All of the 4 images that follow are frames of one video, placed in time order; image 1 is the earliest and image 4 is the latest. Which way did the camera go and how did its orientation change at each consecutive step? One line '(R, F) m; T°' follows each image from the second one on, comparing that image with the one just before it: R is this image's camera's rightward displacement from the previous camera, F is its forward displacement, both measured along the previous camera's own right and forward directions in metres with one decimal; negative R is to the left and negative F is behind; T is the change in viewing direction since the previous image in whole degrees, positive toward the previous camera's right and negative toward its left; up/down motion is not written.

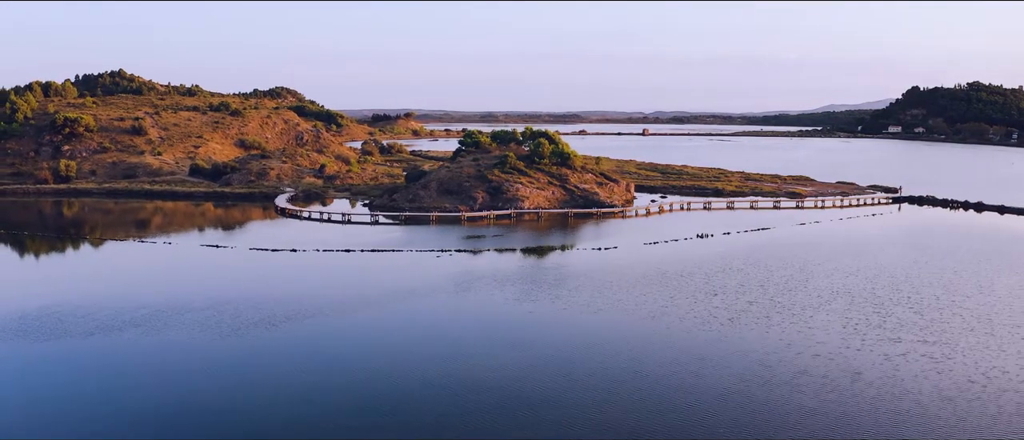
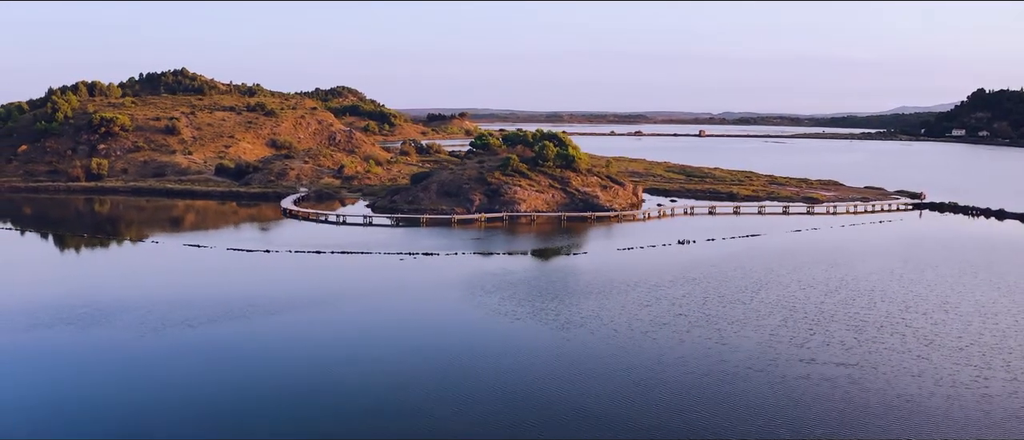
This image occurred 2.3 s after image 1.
(+3.3, +0.9) m; -4°
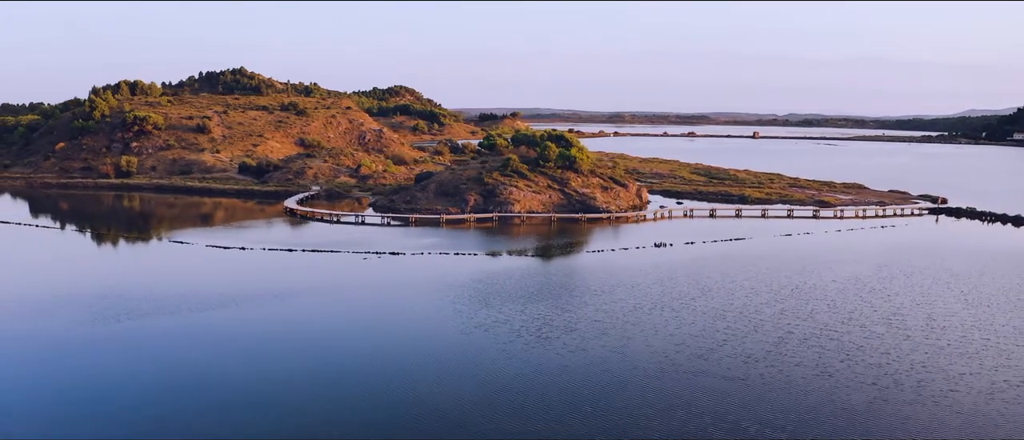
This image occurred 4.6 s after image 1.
(+3.2, +0.7) m; -4°
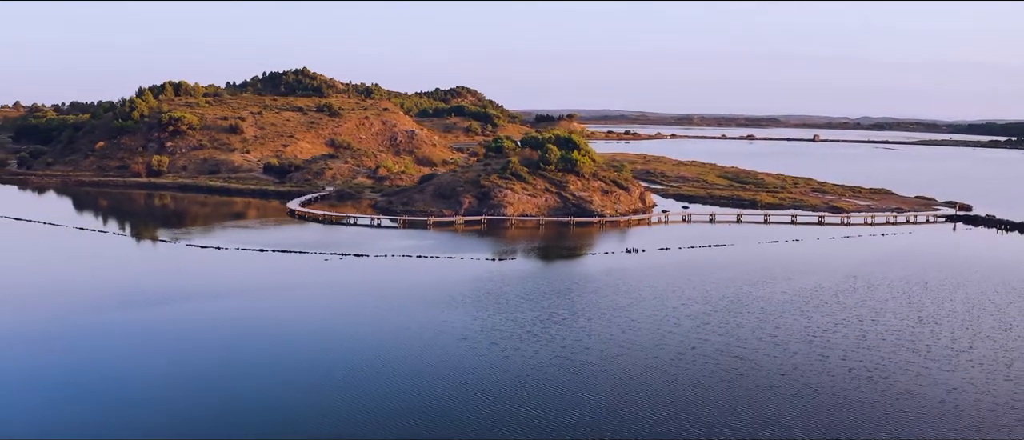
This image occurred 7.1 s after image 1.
(+3.5, +0.7) m; -4°
